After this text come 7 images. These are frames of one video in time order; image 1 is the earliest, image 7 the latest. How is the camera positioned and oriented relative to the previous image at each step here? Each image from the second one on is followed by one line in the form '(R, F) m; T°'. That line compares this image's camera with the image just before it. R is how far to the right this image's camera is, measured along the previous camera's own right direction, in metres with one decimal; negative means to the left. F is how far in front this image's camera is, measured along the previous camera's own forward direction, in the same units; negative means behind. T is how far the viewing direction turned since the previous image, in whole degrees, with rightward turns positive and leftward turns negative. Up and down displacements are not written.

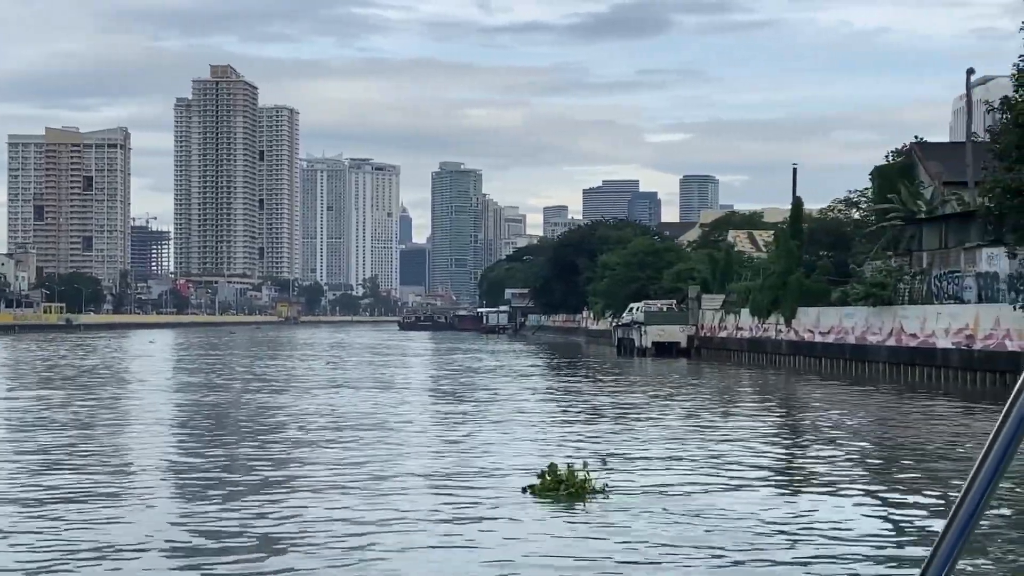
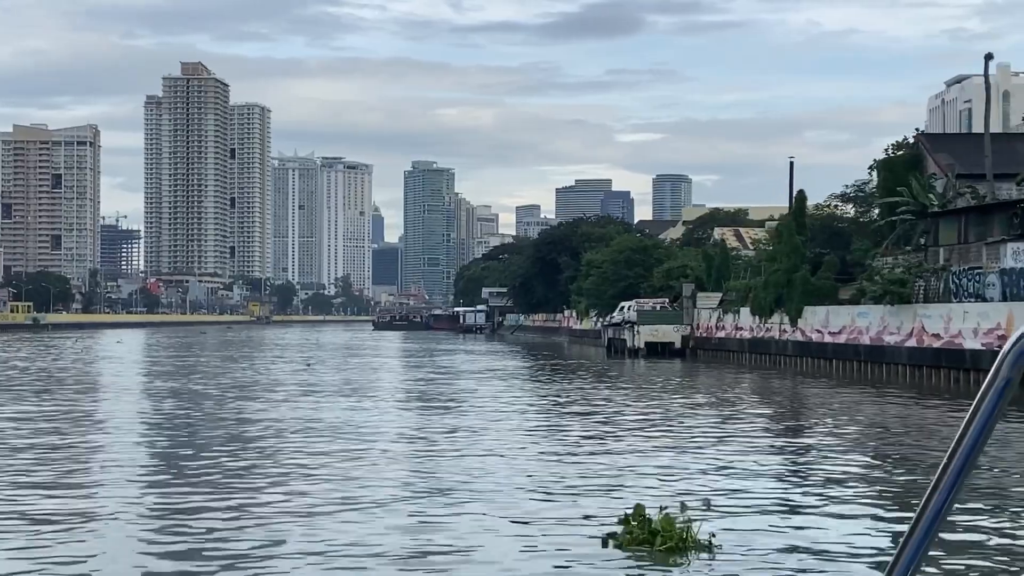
(-0.6, +2.7) m; +1°
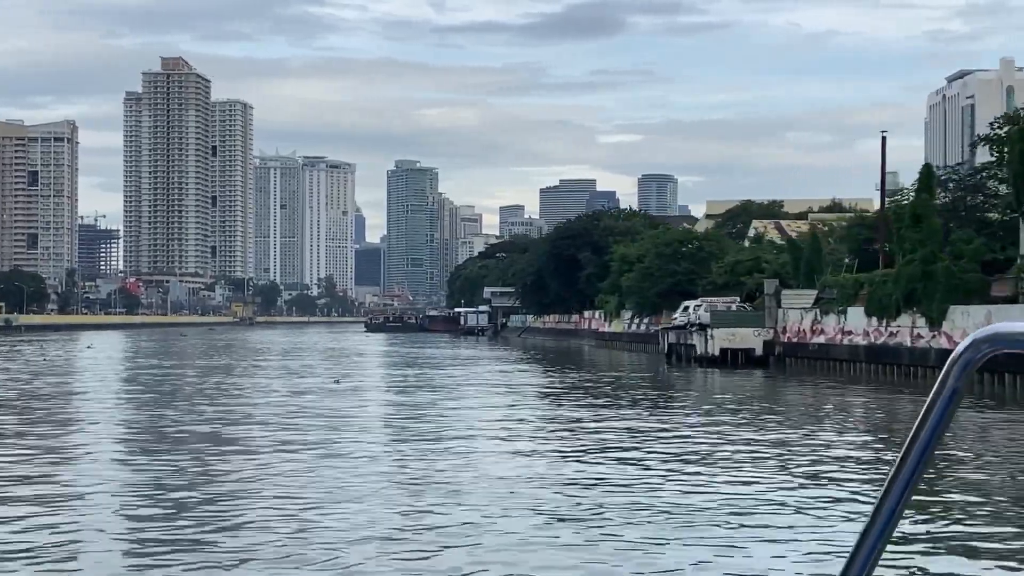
(-2.5, +9.2) m; +1°
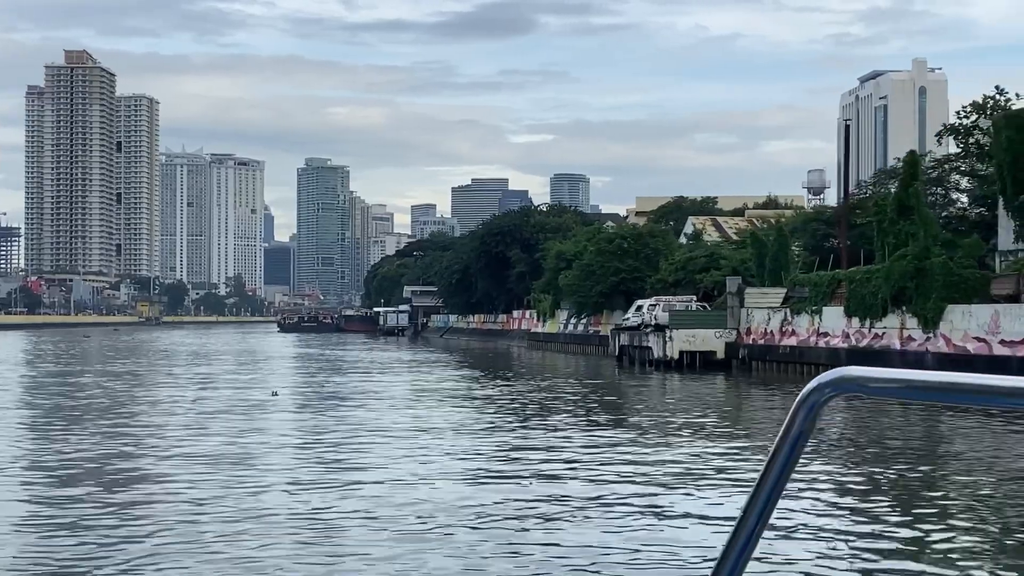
(-1.1, +4.0) m; +4°
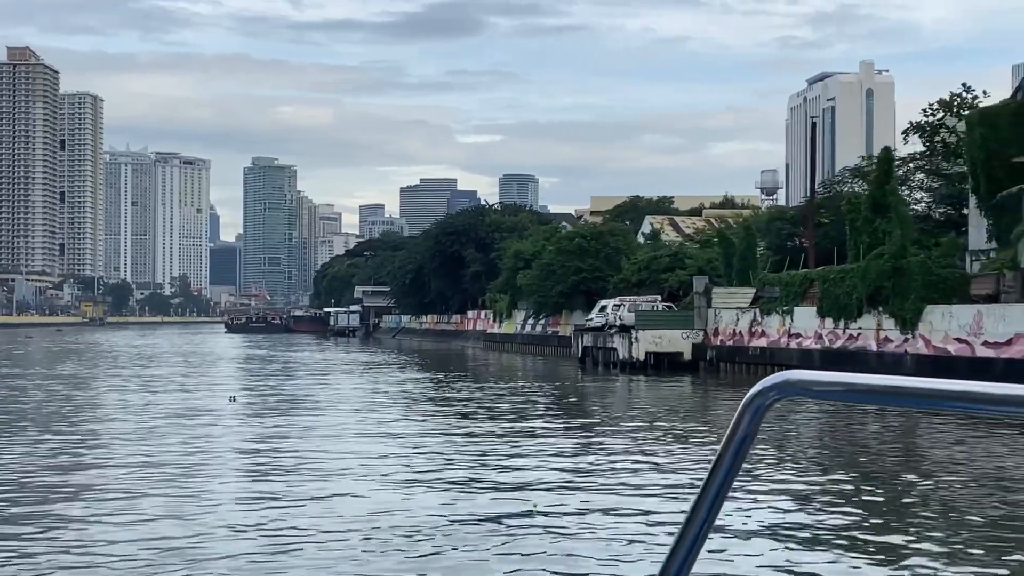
(-0.5, +1.3) m; +2°
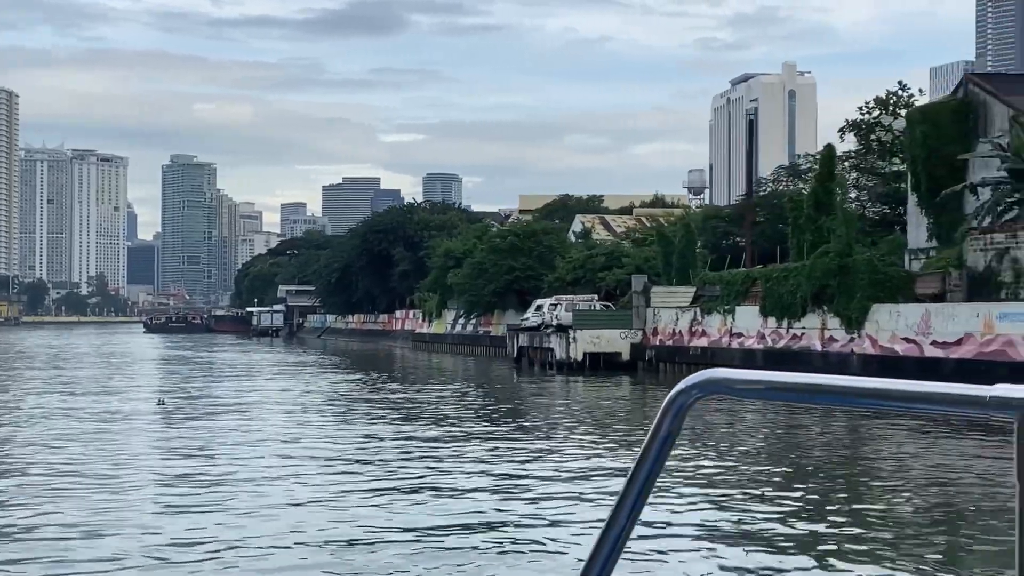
(-0.4, +1.0) m; +3°
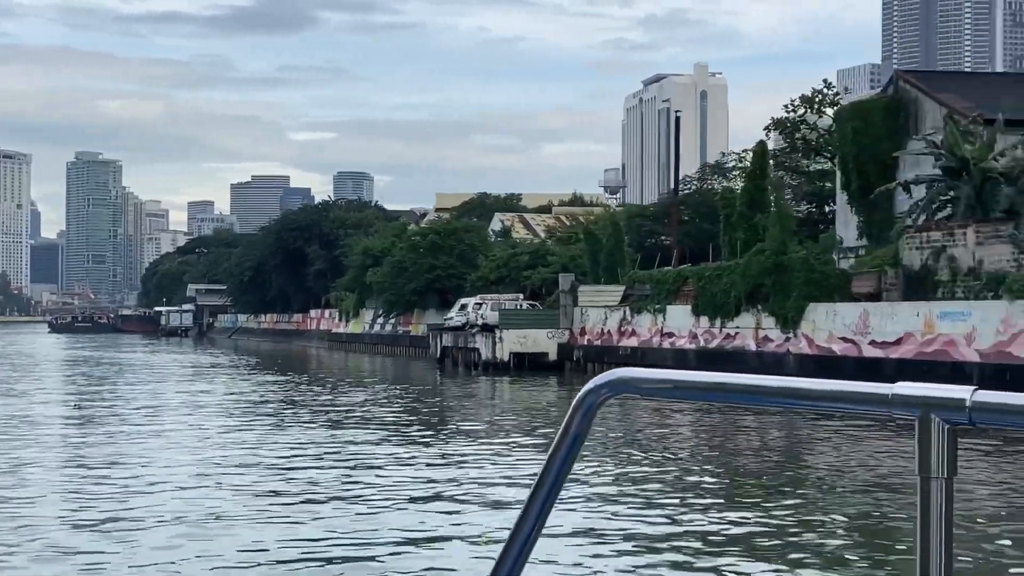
(-0.4, +1.1) m; +4°
